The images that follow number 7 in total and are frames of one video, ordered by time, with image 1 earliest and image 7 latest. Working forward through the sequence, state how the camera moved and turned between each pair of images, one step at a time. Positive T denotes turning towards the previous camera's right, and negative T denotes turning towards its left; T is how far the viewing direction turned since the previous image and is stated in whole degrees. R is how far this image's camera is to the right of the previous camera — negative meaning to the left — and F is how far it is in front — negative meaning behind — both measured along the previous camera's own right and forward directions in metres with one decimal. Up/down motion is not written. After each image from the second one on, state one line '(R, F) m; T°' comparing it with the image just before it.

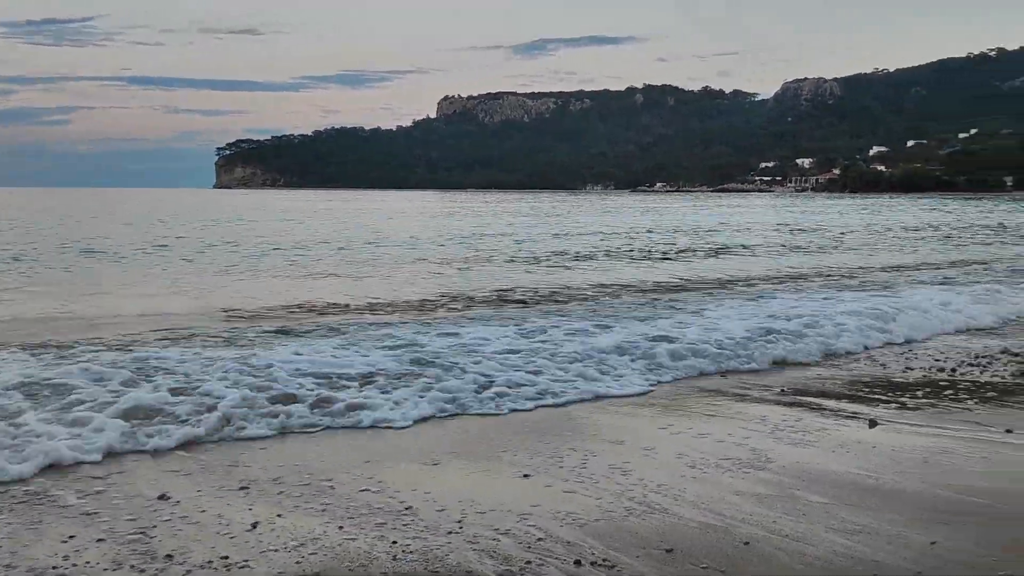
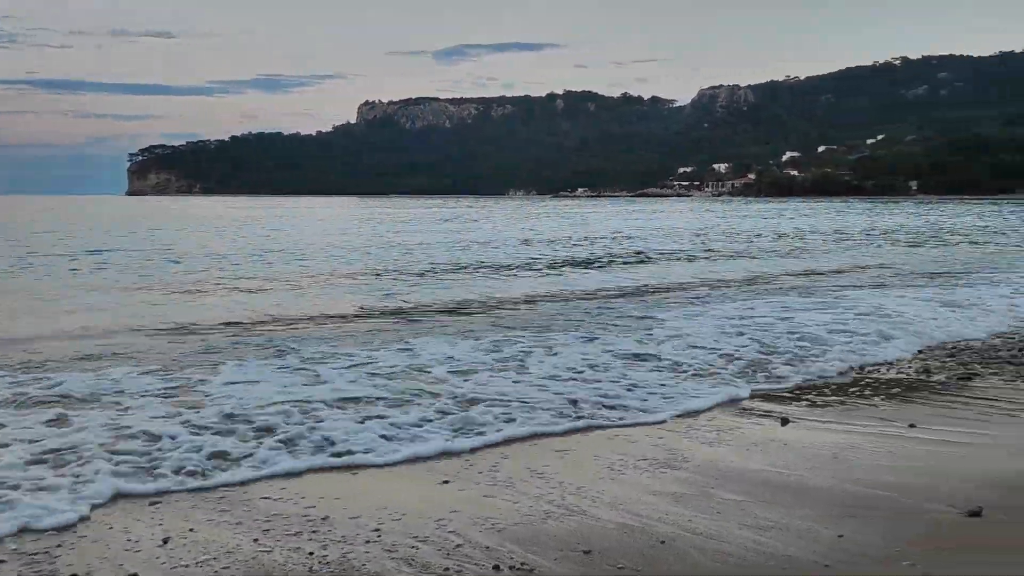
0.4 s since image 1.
(0.0, 0.0) m; +5°
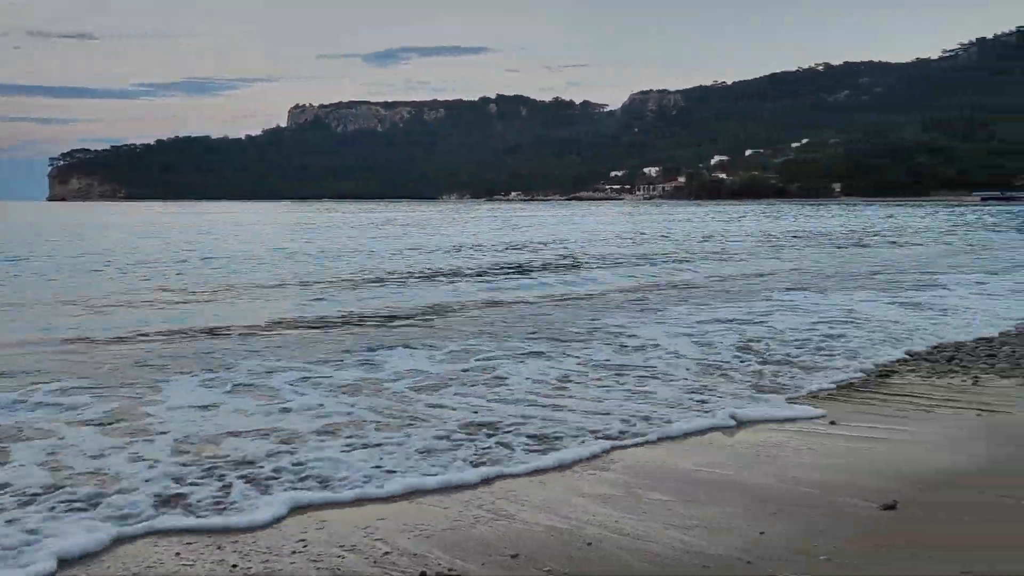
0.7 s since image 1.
(0.0, +0.2) m; -13°
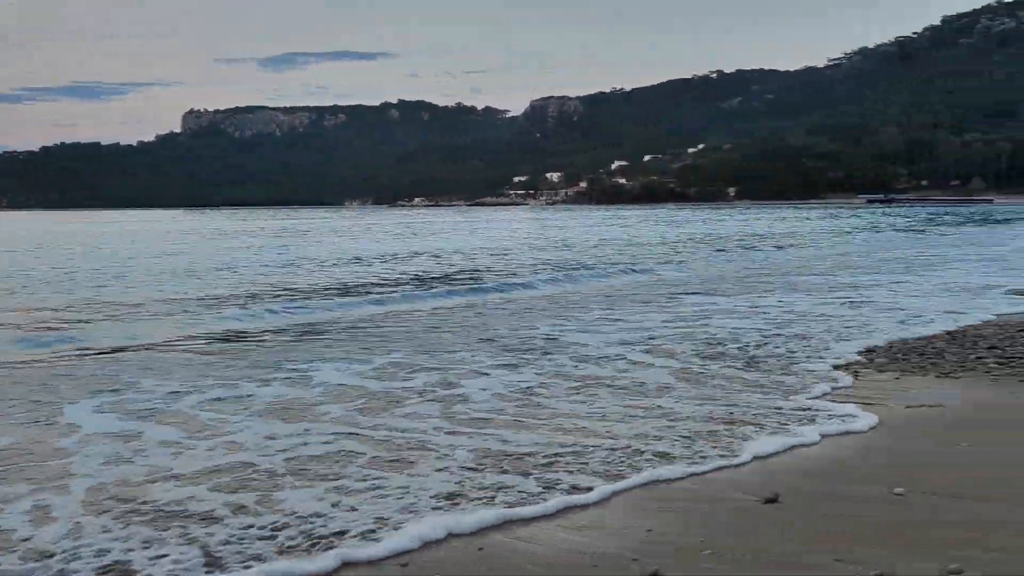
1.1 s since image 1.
(0.0, -0.1) m; +6°
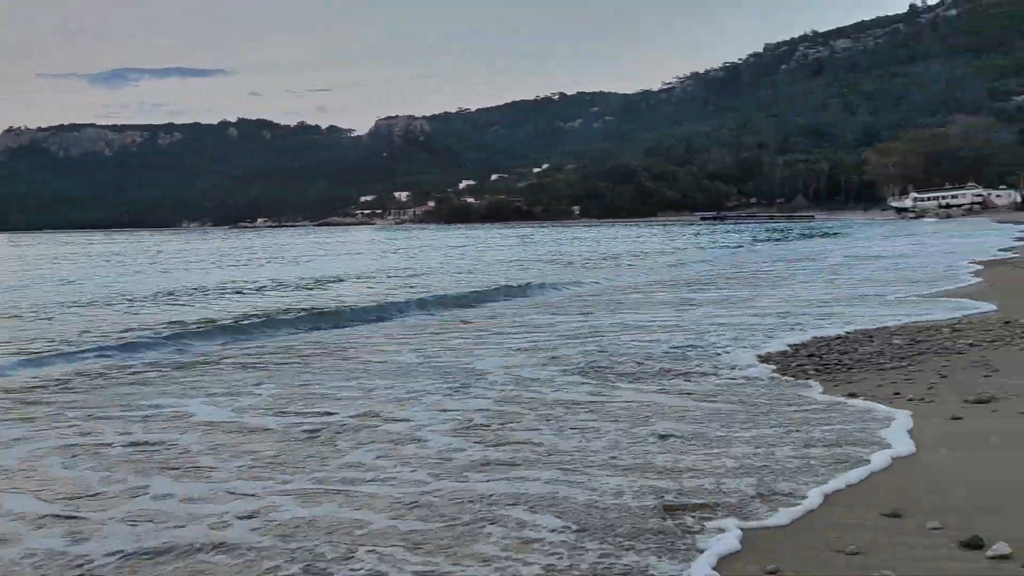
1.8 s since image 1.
(0.0, -0.2) m; +9°
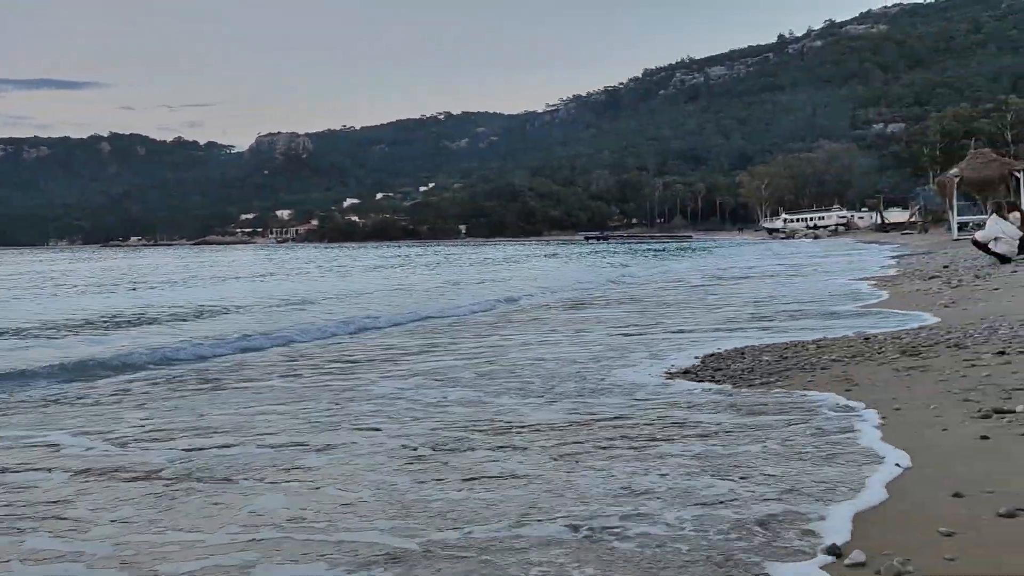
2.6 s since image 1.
(-1.7, -1.6) m; +7°
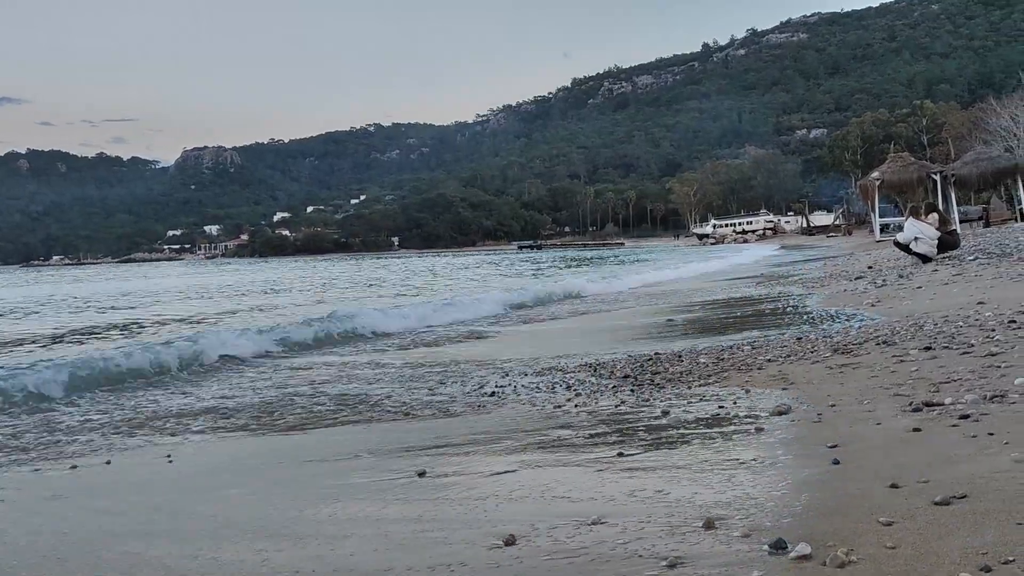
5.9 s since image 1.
(-0.1, 0.0) m; +4°
